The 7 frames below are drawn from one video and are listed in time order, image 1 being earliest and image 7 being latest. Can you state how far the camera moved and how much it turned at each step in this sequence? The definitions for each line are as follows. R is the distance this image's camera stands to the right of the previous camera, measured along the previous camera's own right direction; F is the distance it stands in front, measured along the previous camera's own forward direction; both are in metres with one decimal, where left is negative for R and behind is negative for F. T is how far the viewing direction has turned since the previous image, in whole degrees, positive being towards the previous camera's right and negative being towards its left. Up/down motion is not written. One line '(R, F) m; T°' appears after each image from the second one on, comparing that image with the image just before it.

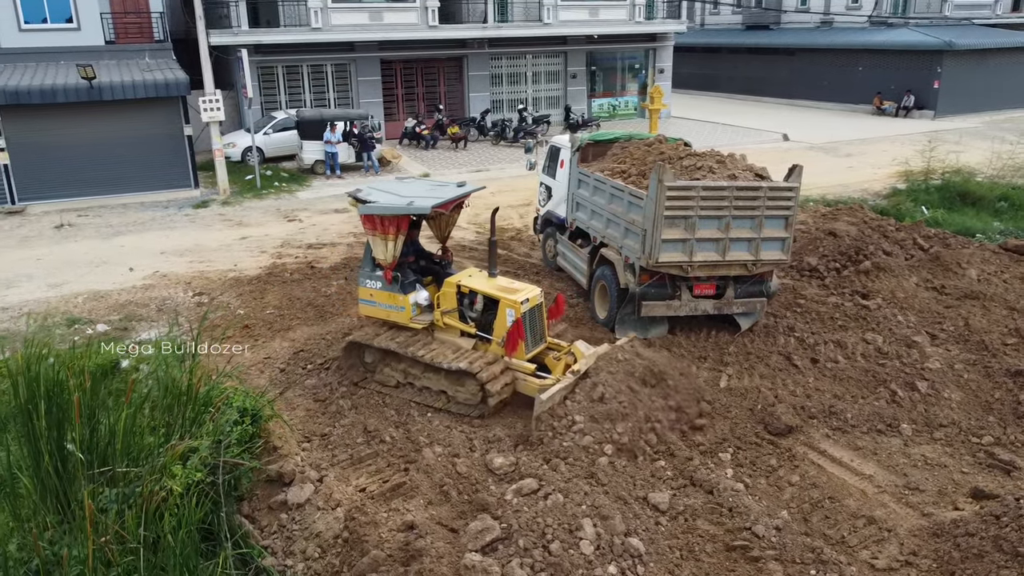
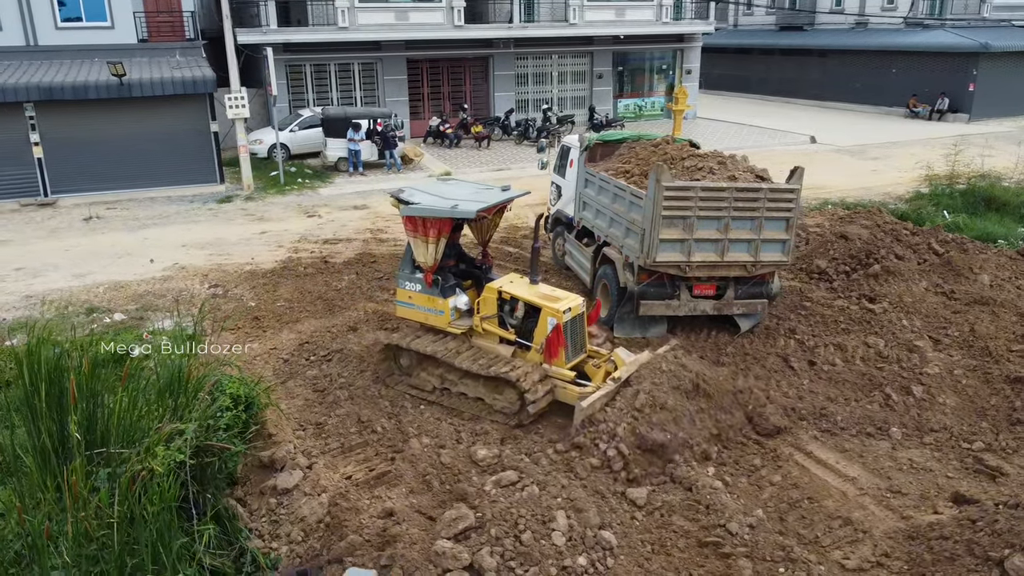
(+0.4, -0.1) m; -3°
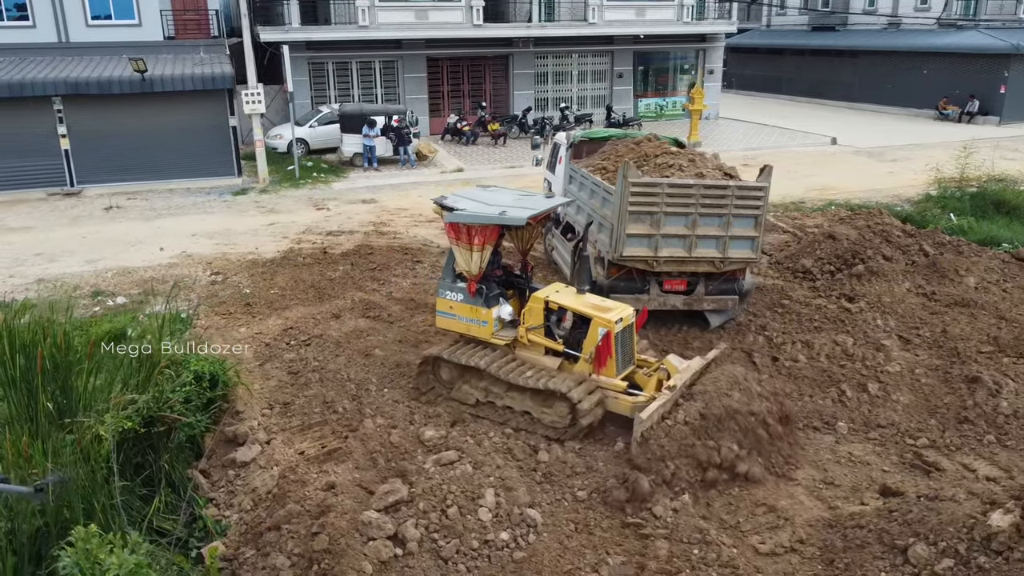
(+0.8, -0.3) m; -3°
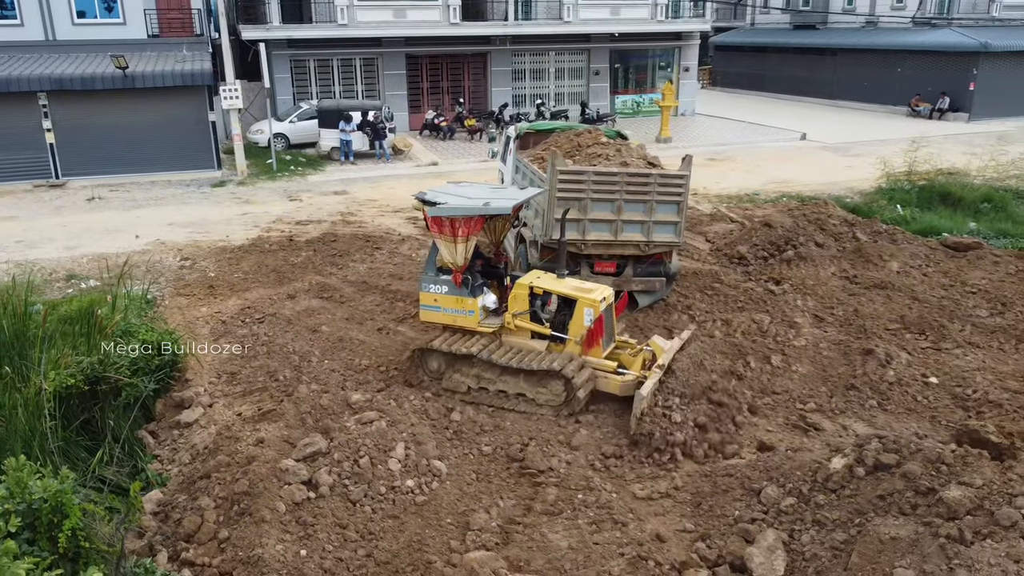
(+0.8, -0.6) m; 0°
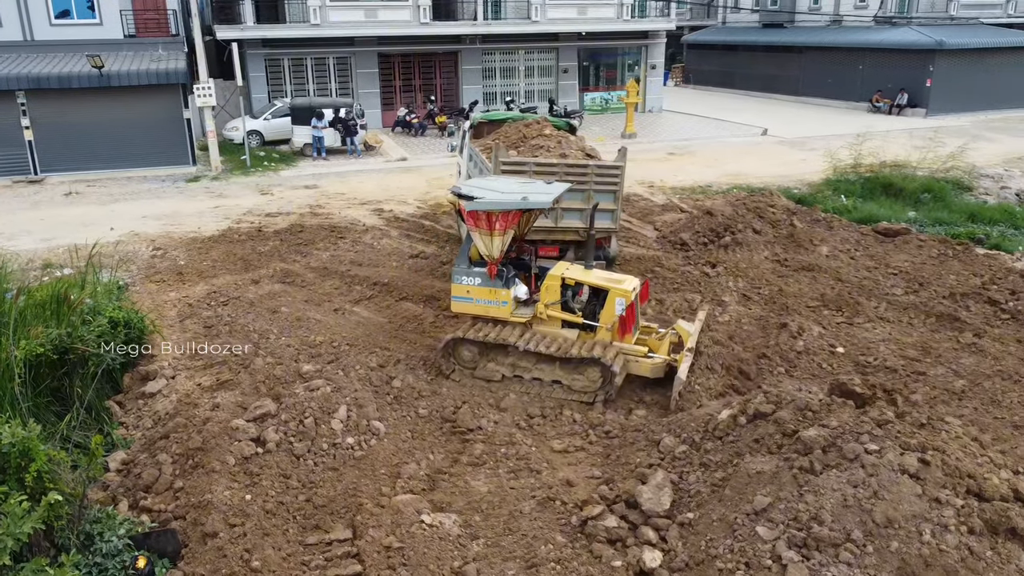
(+0.5, -0.7) m; +1°
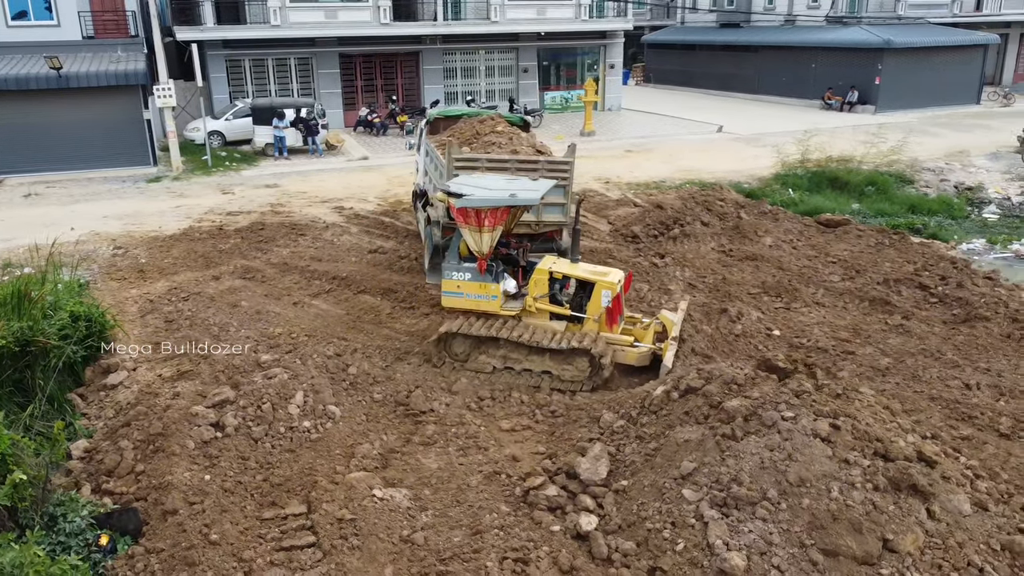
(+0.2, -0.4) m; +2°
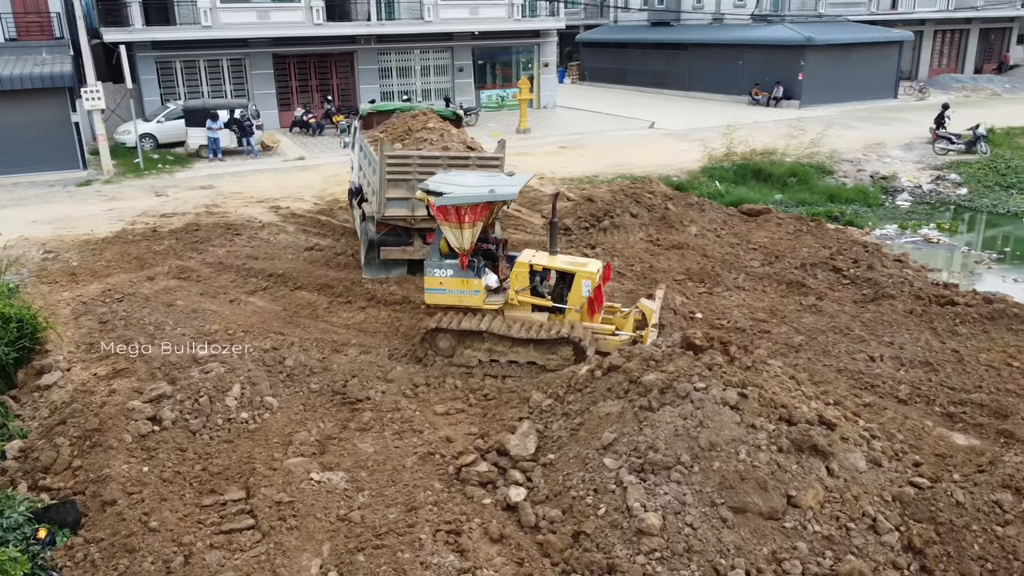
(+0.1, -0.3) m; +4°
